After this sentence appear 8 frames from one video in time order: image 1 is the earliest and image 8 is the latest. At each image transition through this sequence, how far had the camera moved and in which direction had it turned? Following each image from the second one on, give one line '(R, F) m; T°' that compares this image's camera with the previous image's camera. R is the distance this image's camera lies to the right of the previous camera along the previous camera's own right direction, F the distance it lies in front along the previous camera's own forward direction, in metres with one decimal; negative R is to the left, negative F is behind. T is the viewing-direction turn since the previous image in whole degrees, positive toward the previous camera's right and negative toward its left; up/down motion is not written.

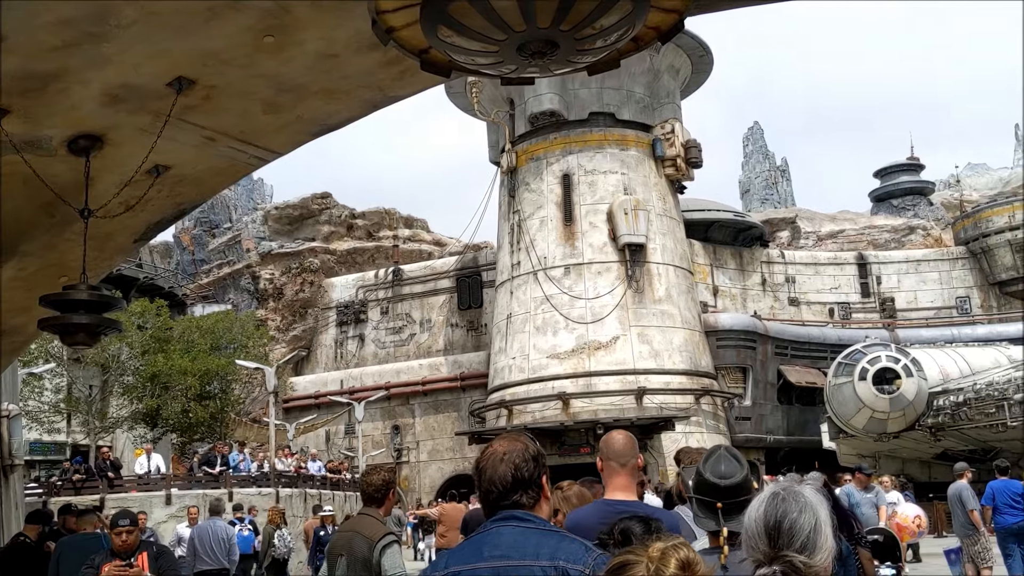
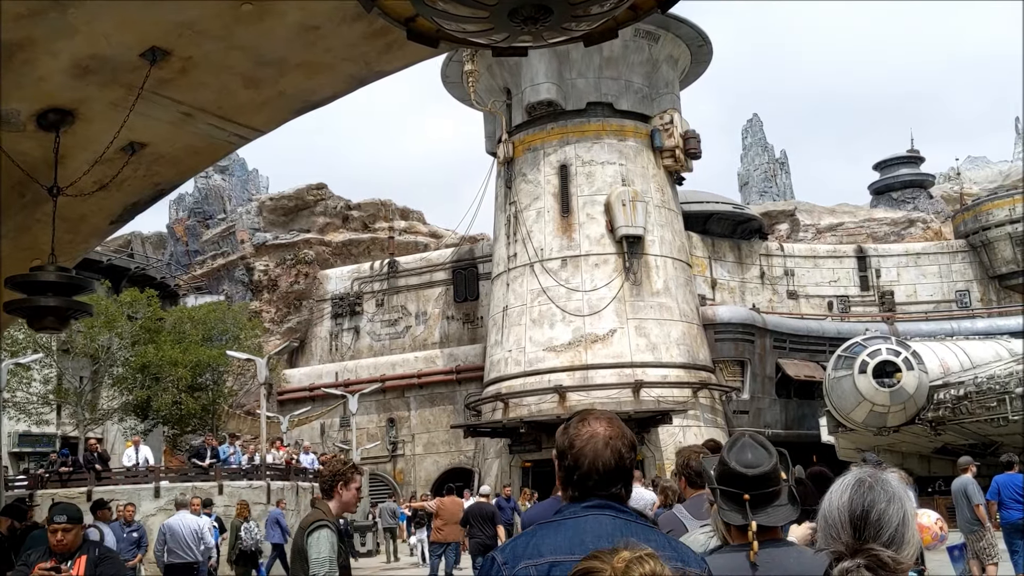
(0.0, +0.3) m; 0°
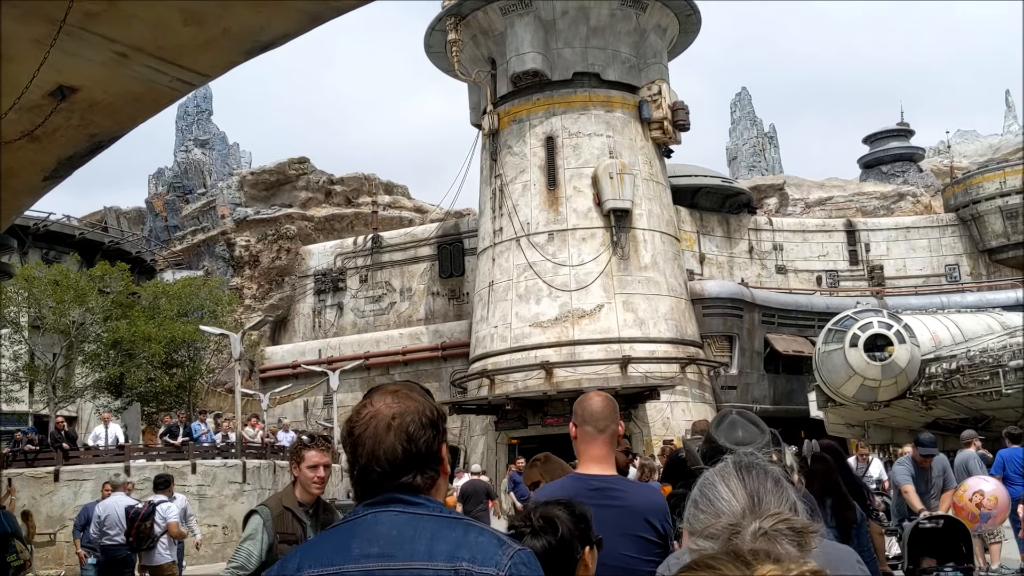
(+0.1, +0.6) m; +1°
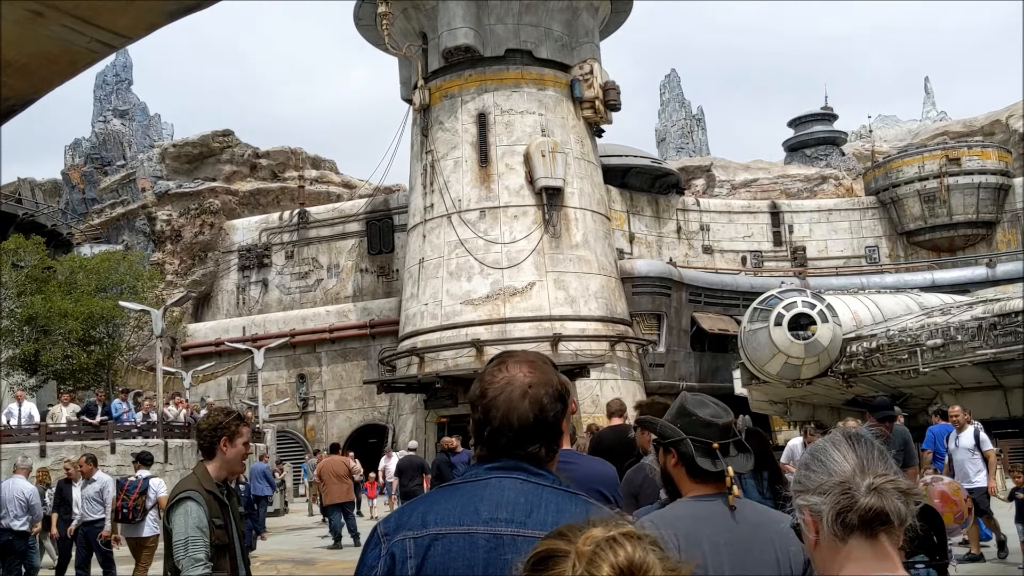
(-0.1, +0.1) m; +4°
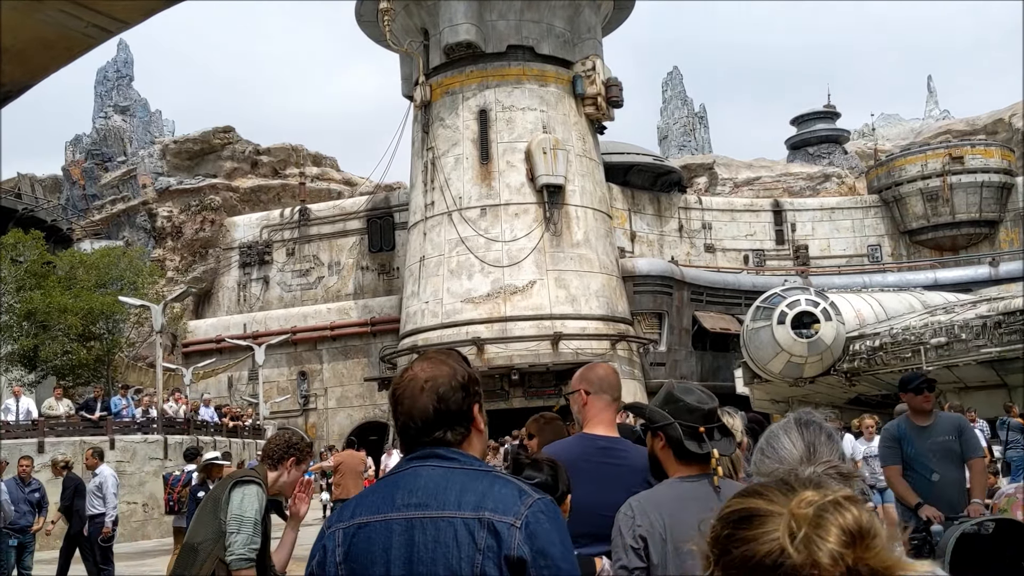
(0.0, +0.1) m; 0°
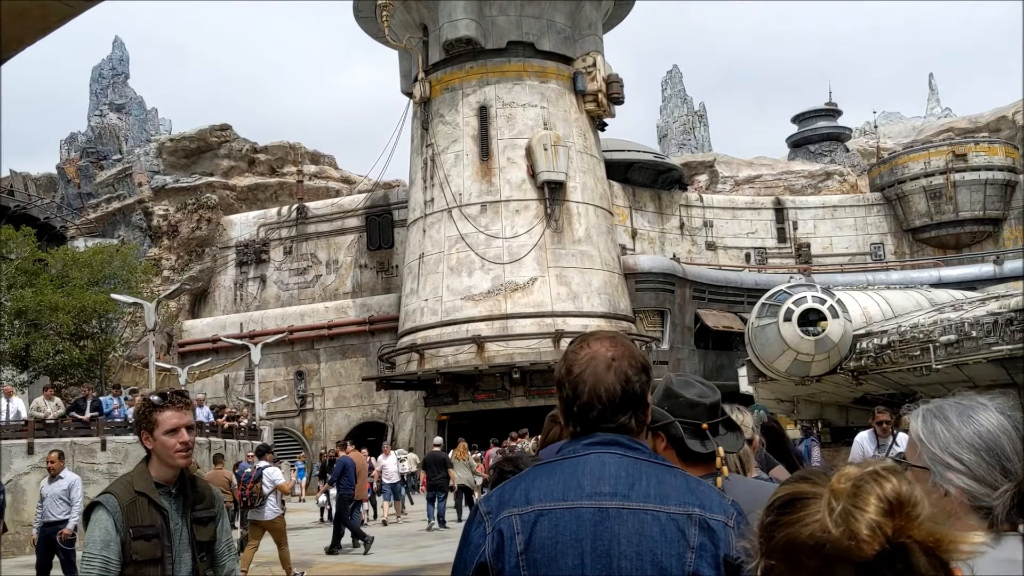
(-0.1, +0.4) m; 0°
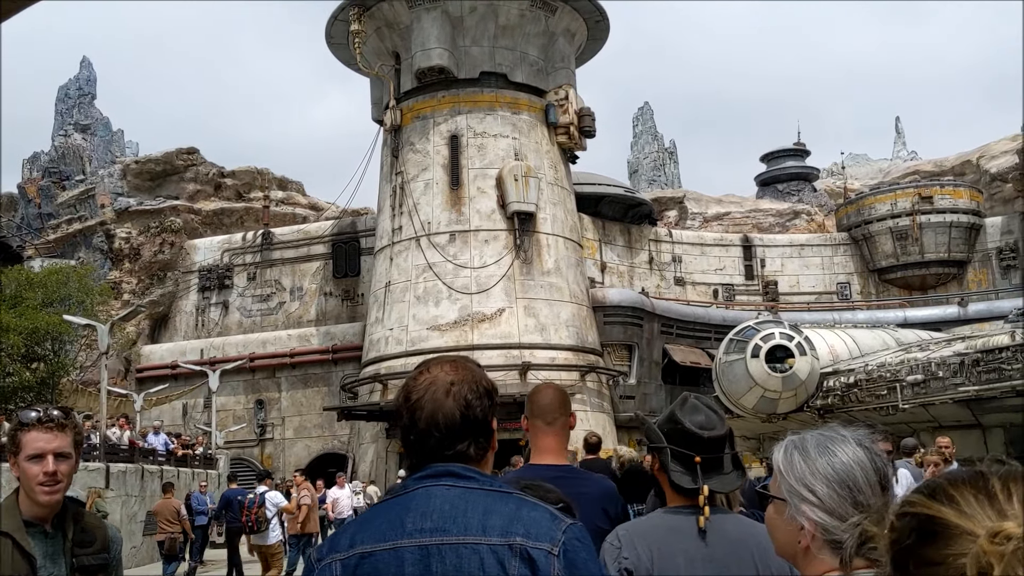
(0.0, +0.3) m; +2°
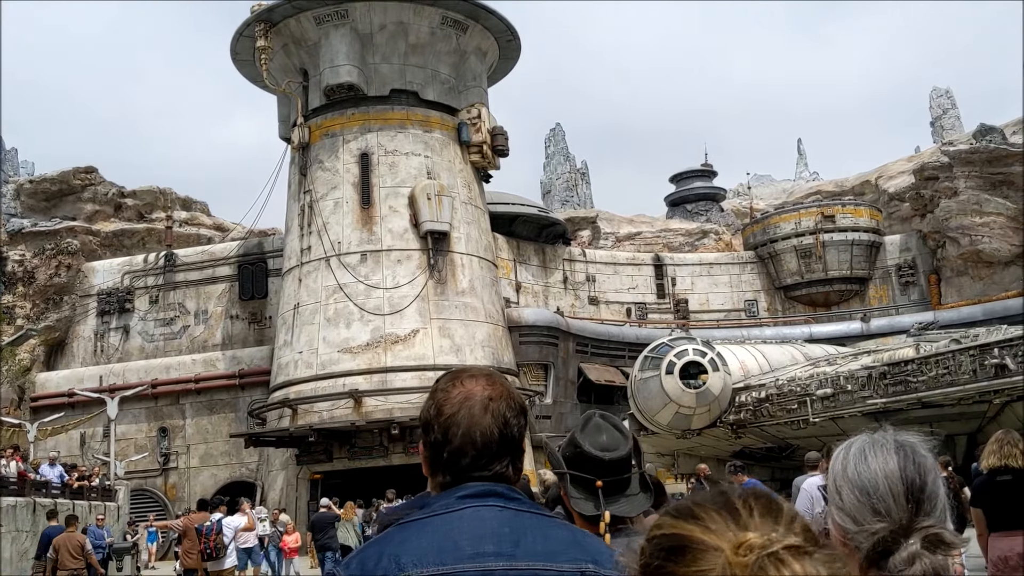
(0.0, +0.3) m; +5°
